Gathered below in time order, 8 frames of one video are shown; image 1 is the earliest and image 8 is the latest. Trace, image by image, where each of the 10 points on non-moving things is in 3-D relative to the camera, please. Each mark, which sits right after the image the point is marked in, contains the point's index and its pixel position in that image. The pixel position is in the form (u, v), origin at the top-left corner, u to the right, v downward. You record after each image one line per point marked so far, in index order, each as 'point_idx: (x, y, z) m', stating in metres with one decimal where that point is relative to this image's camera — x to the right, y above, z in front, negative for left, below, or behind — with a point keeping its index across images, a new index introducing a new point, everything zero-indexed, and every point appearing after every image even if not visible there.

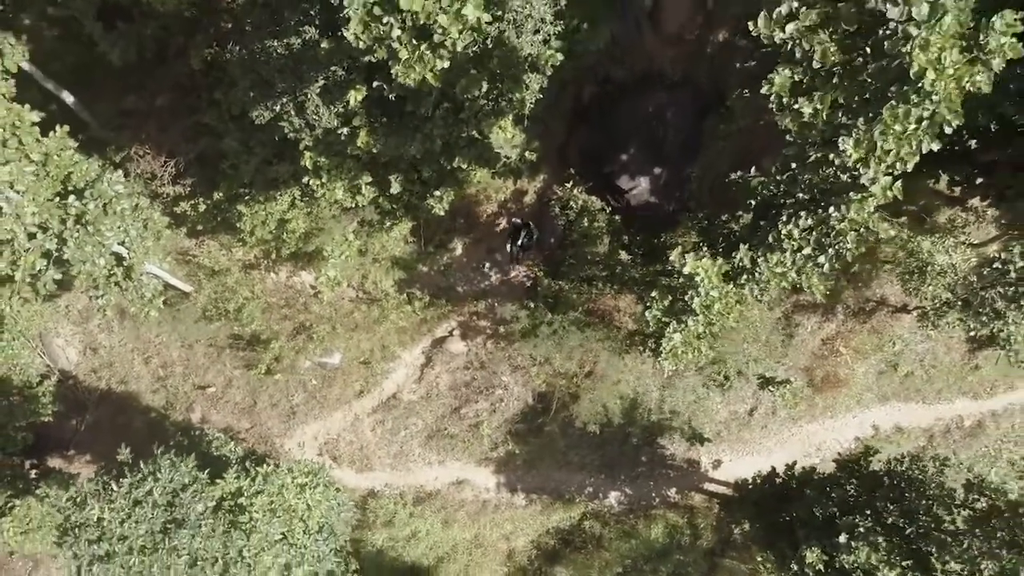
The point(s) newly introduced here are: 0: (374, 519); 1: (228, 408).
0: (-2.8, -4.6, +18.9) m
1: (-5.6, -2.4, +18.6) m
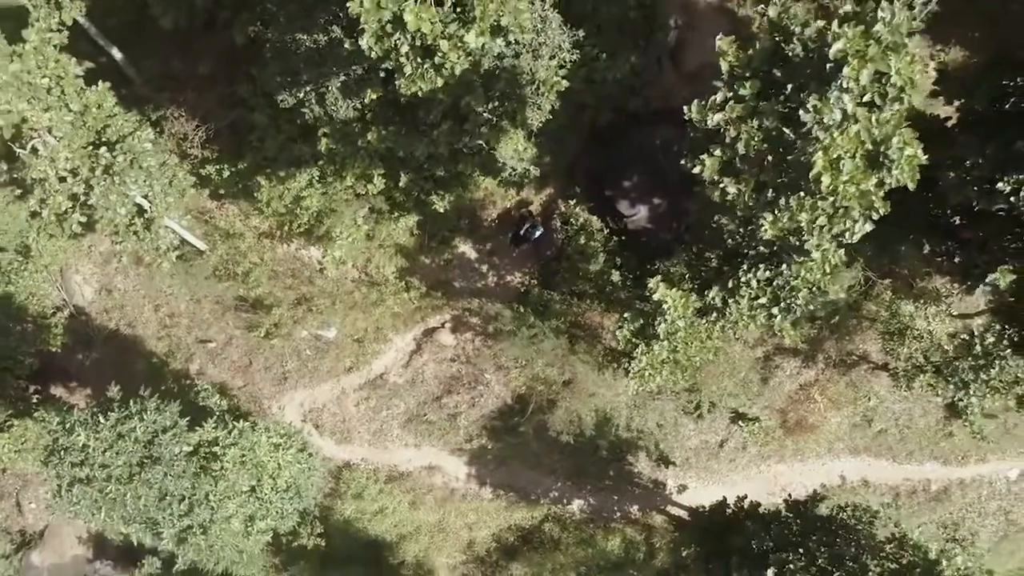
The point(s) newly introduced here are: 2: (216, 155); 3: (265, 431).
0: (-3.5, -4.2, +19.9) m
1: (-6.0, -1.6, +19.6) m
2: (-5.6, +2.5, +17.9) m
3: (-4.3, -2.4, +15.9) m
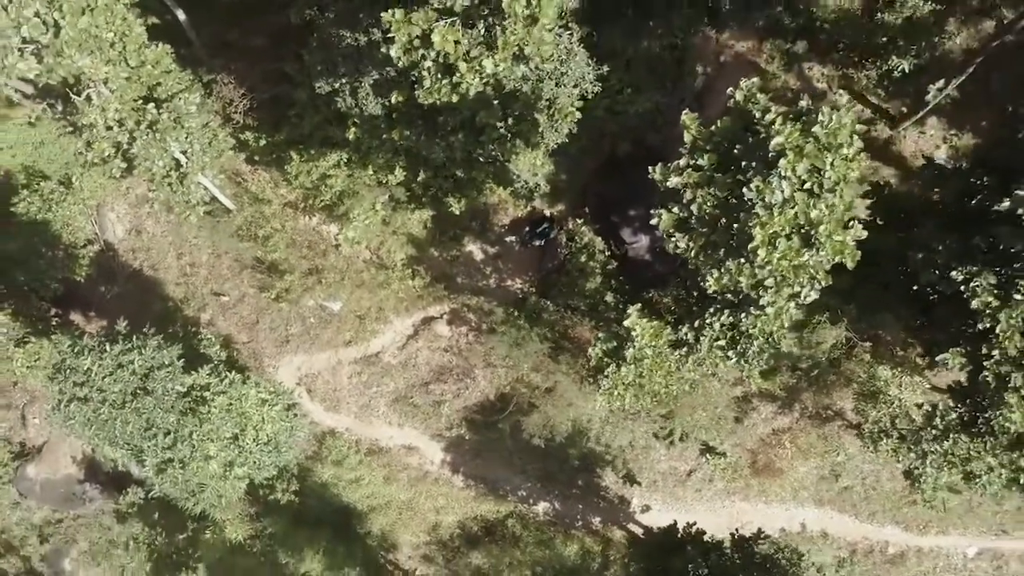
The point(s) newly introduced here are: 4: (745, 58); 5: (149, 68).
0: (-4.1, -3.7, +21.0) m
1: (-6.1, -0.7, +20.8) m
2: (-5.2, +3.3, +19.1) m
3: (-4.7, -1.8, +17.0) m
4: (+4.6, +4.6, +18.7) m
5: (-6.2, +3.7, +15.9) m
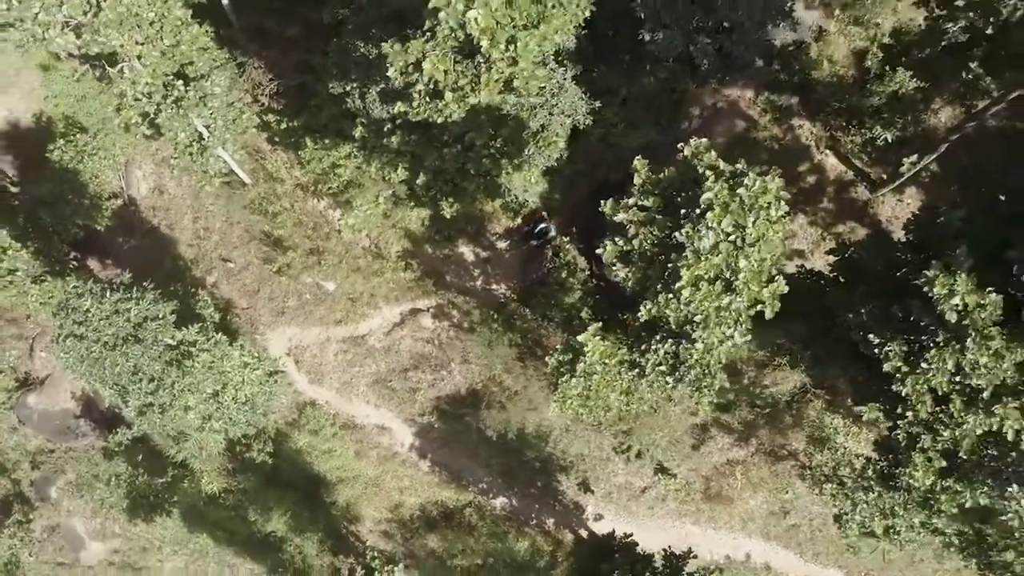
0: (-5.0, -3.2, +22.4) m
1: (-6.5, +0.1, +22.2) m
2: (-5.1, +3.9, +20.5) m
3: (-5.4, -1.2, +18.4) m
4: (+4.8, +3.9, +19.9) m
5: (-6.1, +4.4, +17.4) m
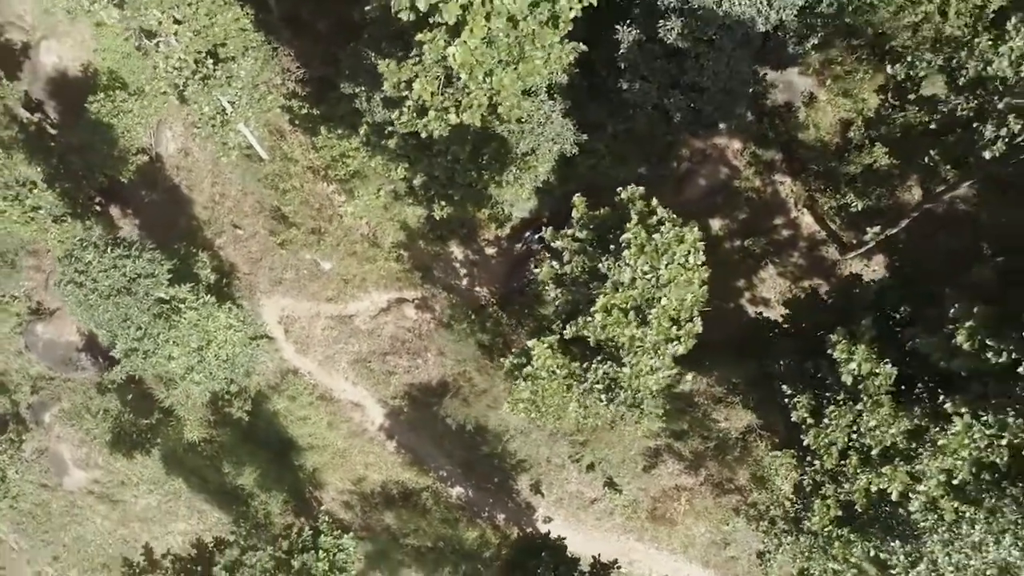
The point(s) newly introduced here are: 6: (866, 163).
0: (-5.8, -2.5, +23.9) m
1: (-6.9, +0.9, +23.8) m
2: (-4.9, +4.5, +22.0) m
3: (-6.0, -0.5, +19.9) m
4: (+4.8, +3.0, +21.1) m
5: (-5.9, +5.2, +18.9) m
6: (+7.5, +2.6, +19.8) m
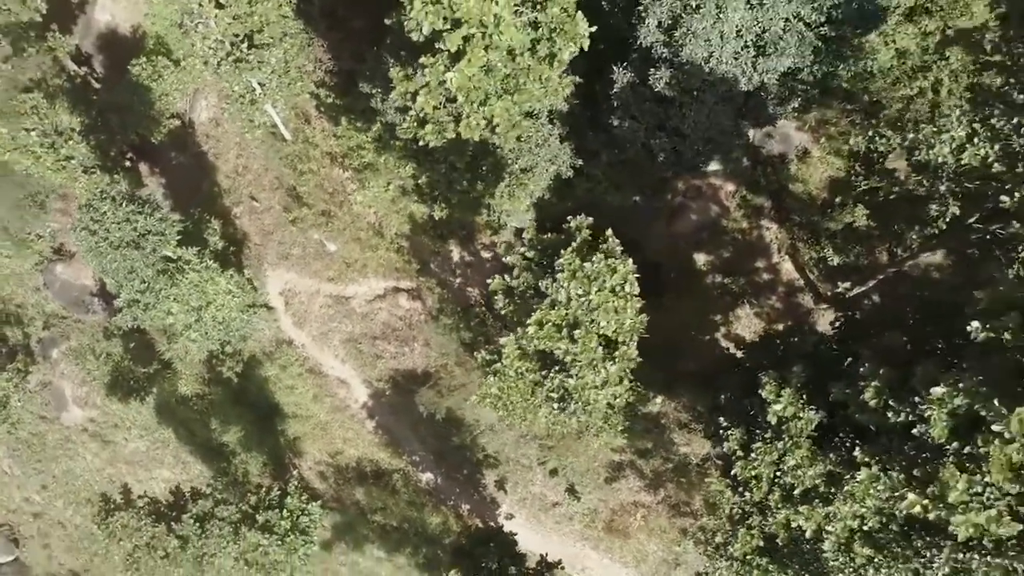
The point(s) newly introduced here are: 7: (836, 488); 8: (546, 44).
0: (-6.3, -1.8, +25.2) m
1: (-6.9, +1.7, +25.2) m
2: (-4.5, +5.1, +23.3) m
3: (-6.3, +0.3, +21.3) m
4: (+4.8, +2.2, +22.2) m
5: (-5.5, +5.9, +20.2) m
6: (+7.4, +1.5, +20.8) m
7: (+5.1, -3.1, +14.8) m
8: (+0.6, +4.0, +15.1) m
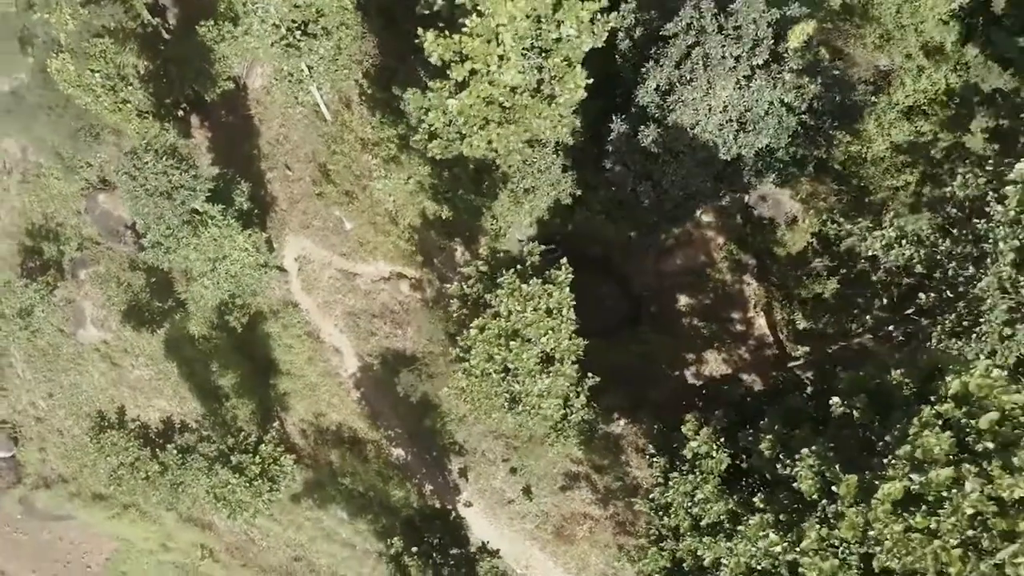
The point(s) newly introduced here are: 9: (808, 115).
0: (-6.7, -0.8, +27.2) m
1: (-6.6, +2.8, +27.1) m
2: (-3.7, +5.6, +25.2) m
3: (-6.5, +1.3, +23.2) m
4: (+4.9, +1.1, +23.8) m
5: (-4.6, +6.6, +22.1) m
6: (+7.3, -0.1, +22.3) m
7: (+3.9, -4.2, +16.4) m
8: (+0.8, +3.7, +16.8) m
9: (+5.8, +3.4, +18.5) m
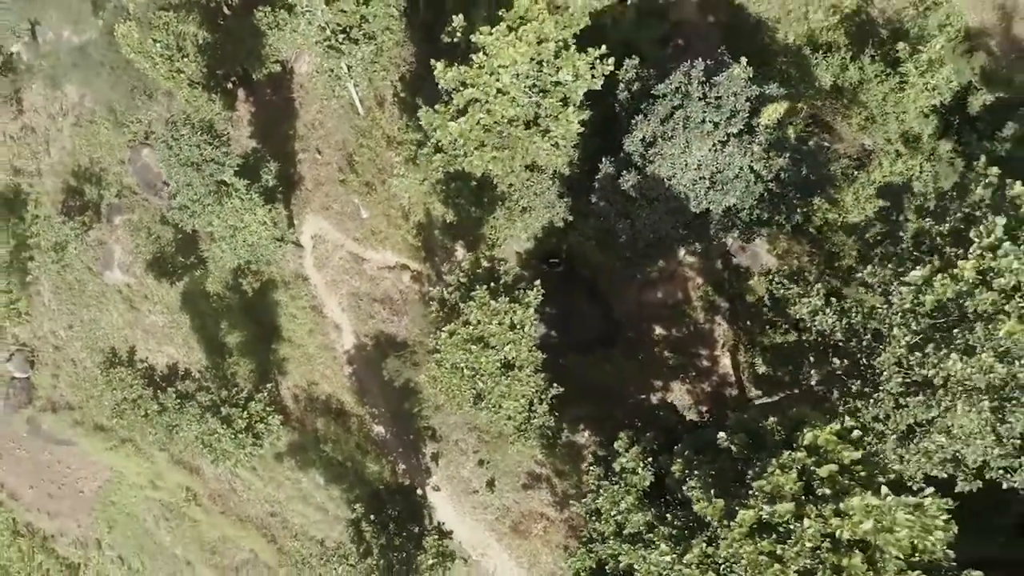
0: (-6.9, 0.0, +29.3) m
1: (-6.3, +3.6, +29.2) m
2: (-3.0, +6.0, +27.3) m
3: (-6.5, +2.1, +25.4) m
4: (+4.8, +0.2, +25.6) m
5: (-3.9, +7.1, +24.2) m
6: (+6.9, -1.4, +24.1) m
7: (+2.8, -4.9, +18.2) m
8: (+0.9, +3.3, +18.8) m
9: (+5.9, +2.3, +20.3) m
